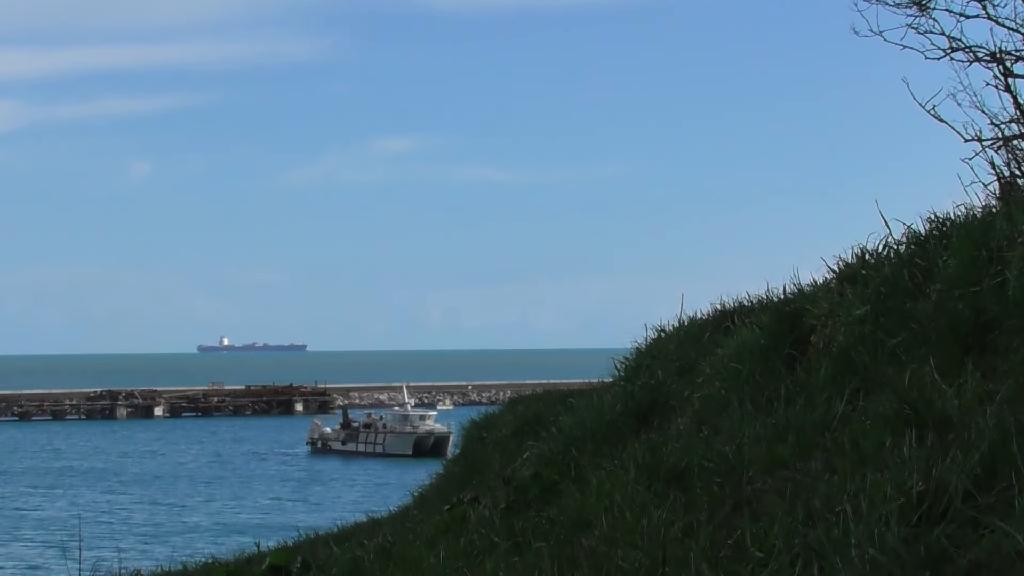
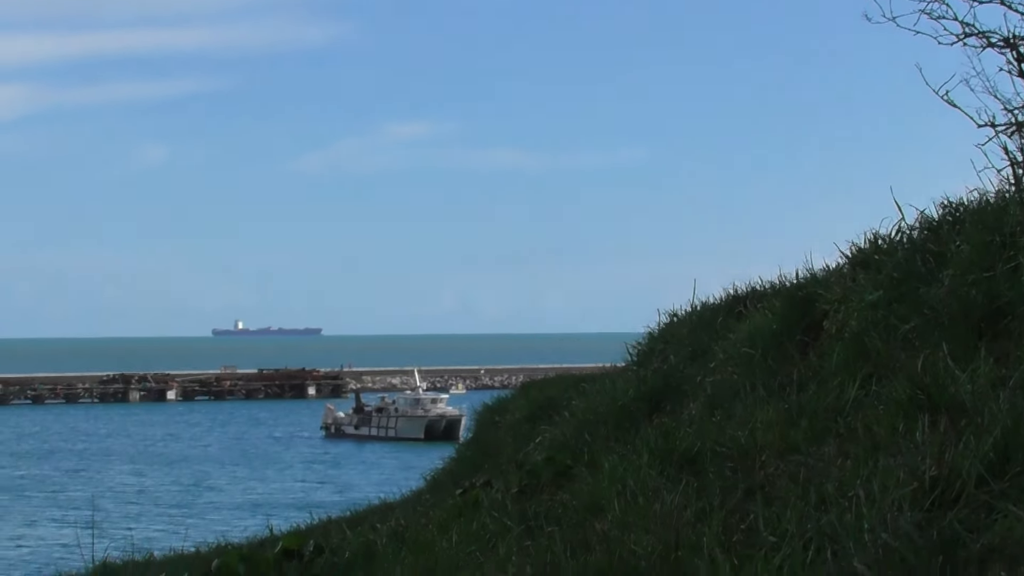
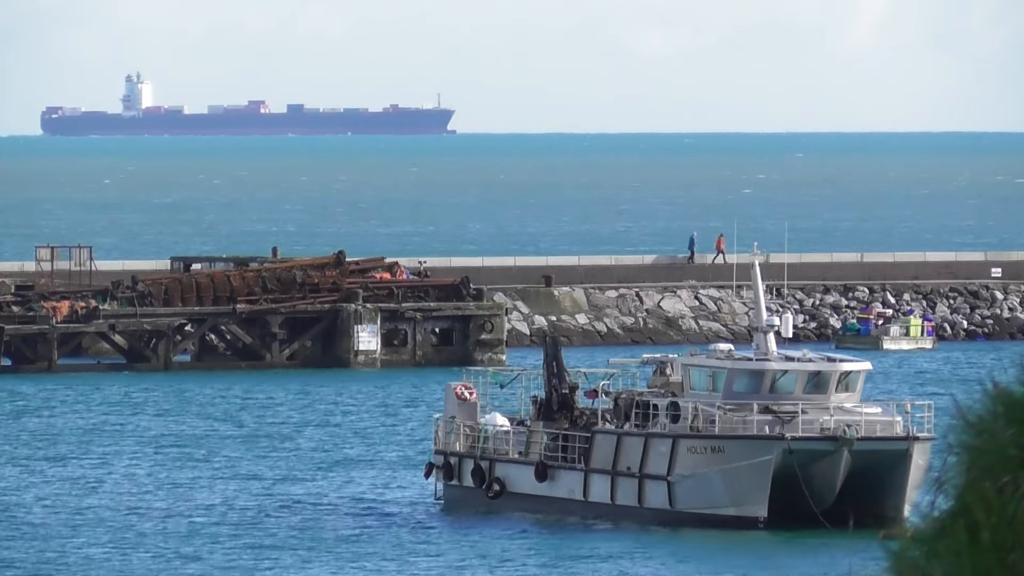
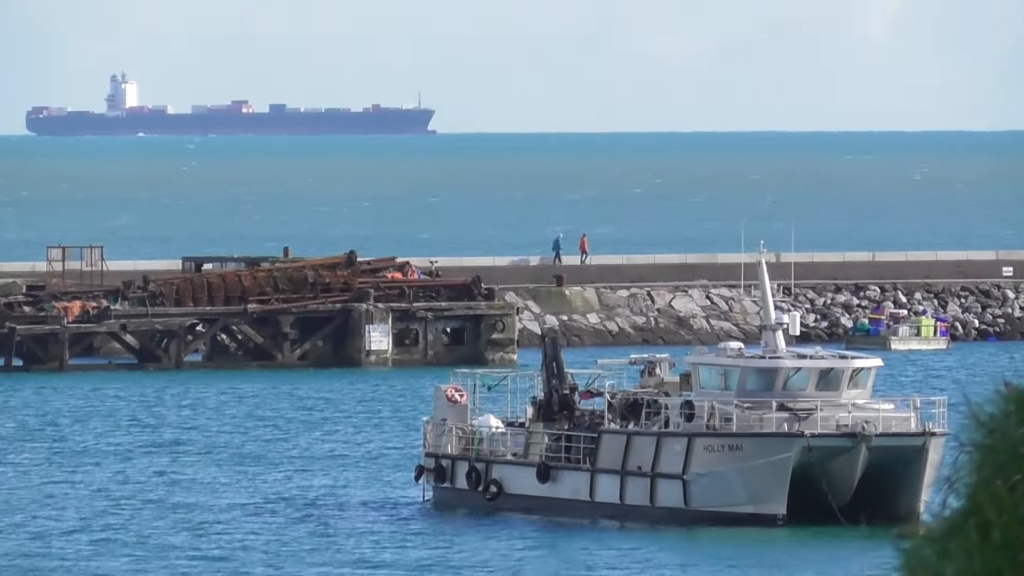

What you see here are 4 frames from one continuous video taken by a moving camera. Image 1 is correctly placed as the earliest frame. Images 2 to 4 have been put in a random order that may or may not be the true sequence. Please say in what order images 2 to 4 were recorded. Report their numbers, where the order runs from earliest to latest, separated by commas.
2, 4, 3
